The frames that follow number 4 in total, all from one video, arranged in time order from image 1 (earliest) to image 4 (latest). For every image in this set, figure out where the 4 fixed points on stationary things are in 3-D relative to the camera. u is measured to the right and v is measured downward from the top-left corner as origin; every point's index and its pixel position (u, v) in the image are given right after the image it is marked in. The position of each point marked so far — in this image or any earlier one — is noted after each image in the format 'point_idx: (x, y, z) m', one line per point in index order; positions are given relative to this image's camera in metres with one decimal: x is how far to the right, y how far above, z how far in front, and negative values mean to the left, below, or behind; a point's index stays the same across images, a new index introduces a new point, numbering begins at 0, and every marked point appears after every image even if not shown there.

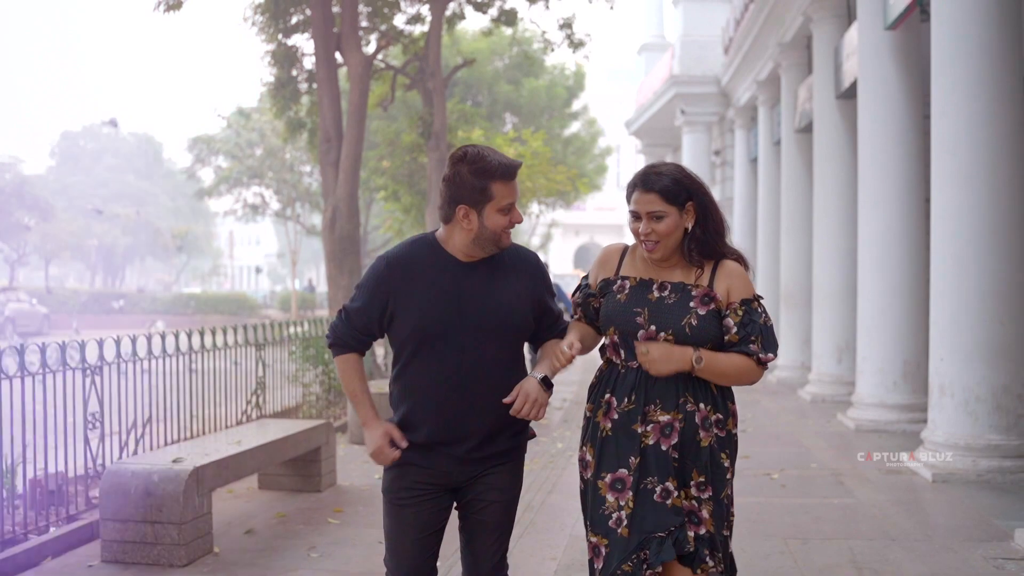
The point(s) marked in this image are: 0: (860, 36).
0: (+3.2, +2.3, +9.3) m
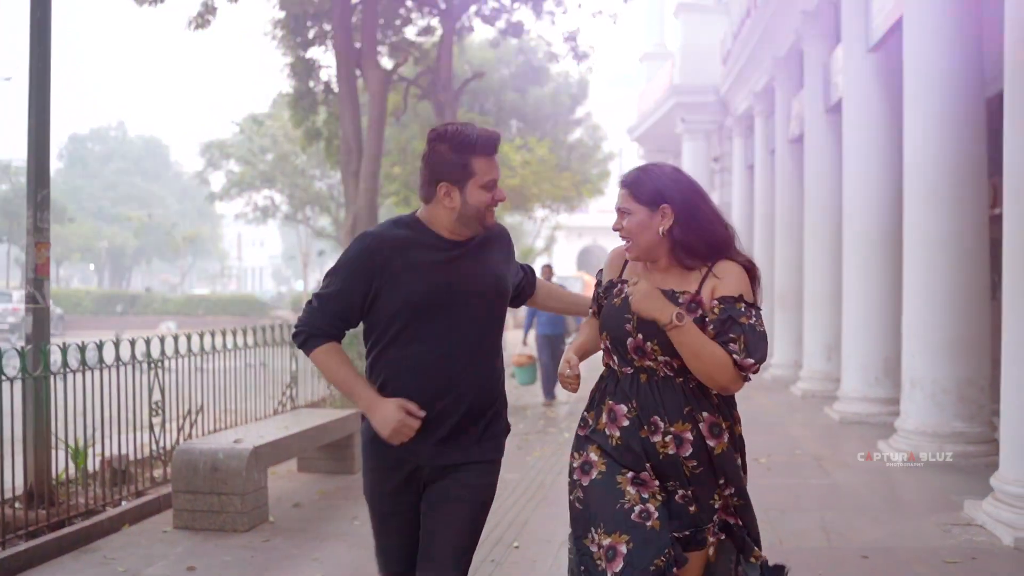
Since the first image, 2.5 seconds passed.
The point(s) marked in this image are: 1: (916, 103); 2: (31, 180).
0: (+3.3, +2.3, +10.1) m
1: (+3.1, +1.4, +7.8) m
2: (-2.9, +0.7, +6.1) m
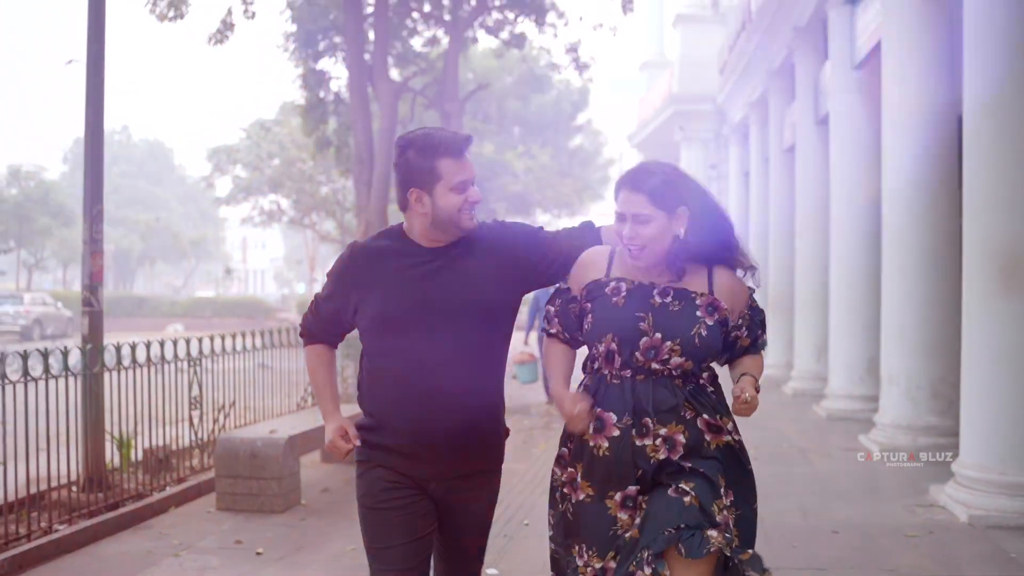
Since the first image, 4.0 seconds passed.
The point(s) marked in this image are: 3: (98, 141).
0: (+3.4, +2.3, +10.7) m
1: (+3.2, +1.4, +8.5) m
2: (-2.8, +0.6, +6.8) m
3: (-2.8, +1.0, +6.8) m
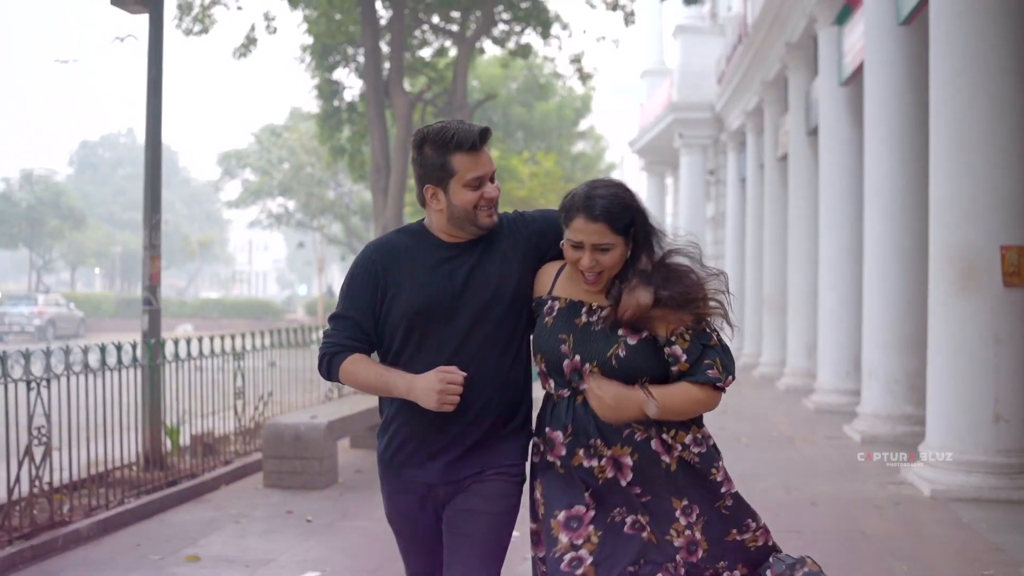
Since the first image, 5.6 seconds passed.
0: (+3.5, +2.3, +11.5) m
1: (+3.3, +1.4, +9.3) m
2: (-2.7, +0.6, +7.6) m
3: (-2.7, +1.0, +7.6) m
